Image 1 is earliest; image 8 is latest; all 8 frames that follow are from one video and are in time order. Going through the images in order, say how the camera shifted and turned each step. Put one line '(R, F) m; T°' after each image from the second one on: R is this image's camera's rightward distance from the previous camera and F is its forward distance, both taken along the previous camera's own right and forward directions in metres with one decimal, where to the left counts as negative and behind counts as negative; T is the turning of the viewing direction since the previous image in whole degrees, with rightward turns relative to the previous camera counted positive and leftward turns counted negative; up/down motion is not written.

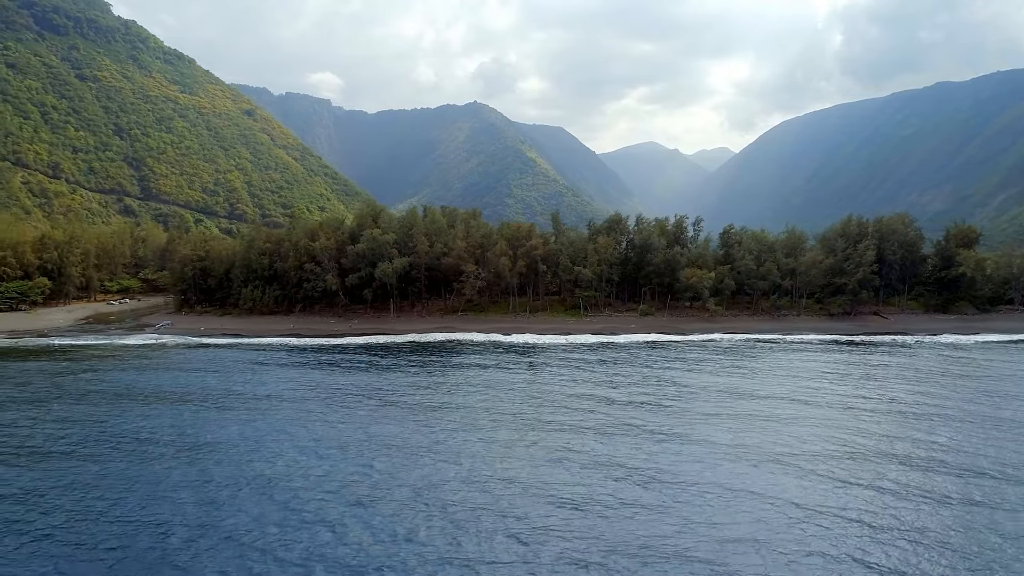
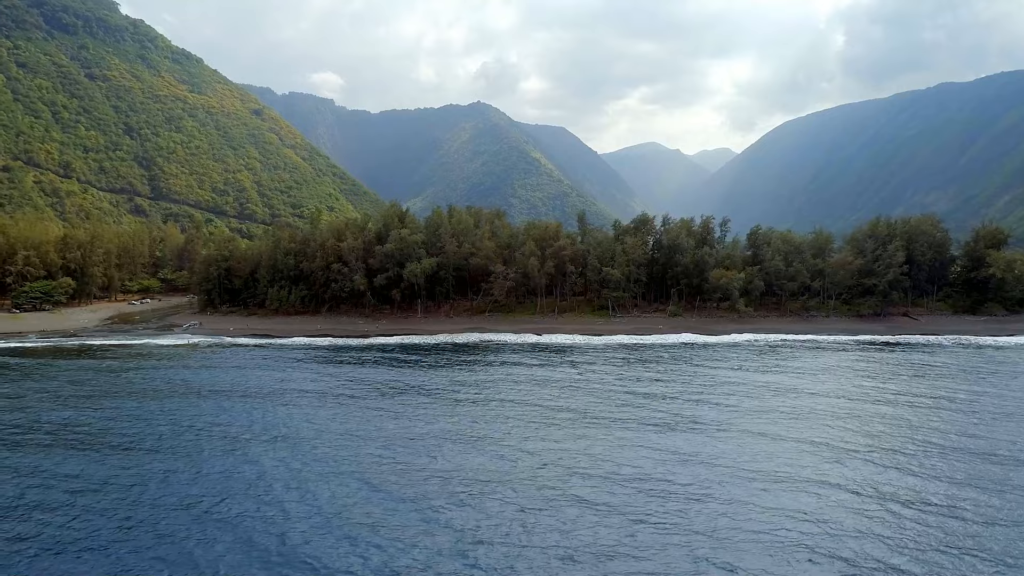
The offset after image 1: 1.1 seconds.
(-2.4, -0.2) m; 0°
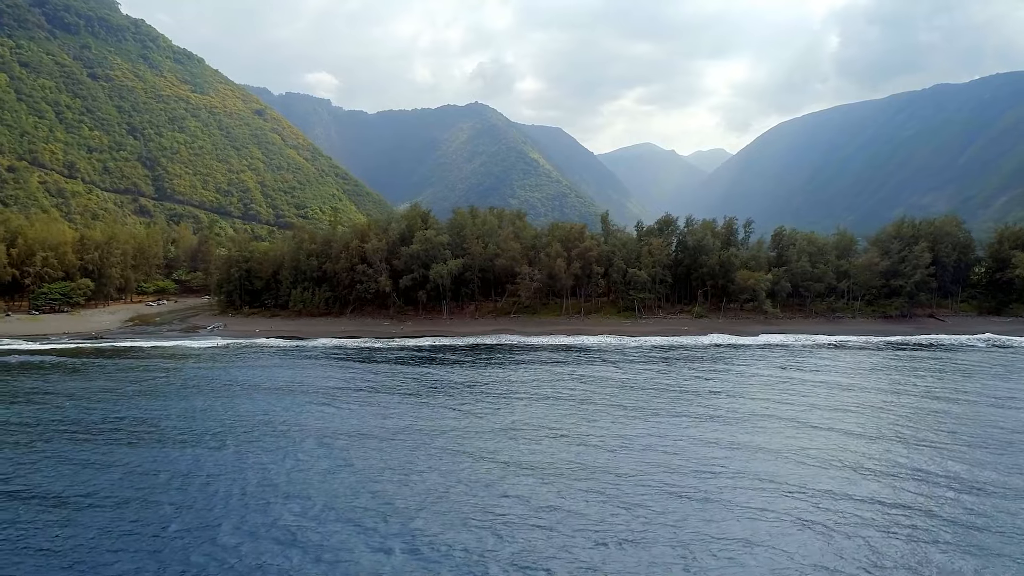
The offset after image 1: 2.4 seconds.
(-2.7, -0.1) m; +1°
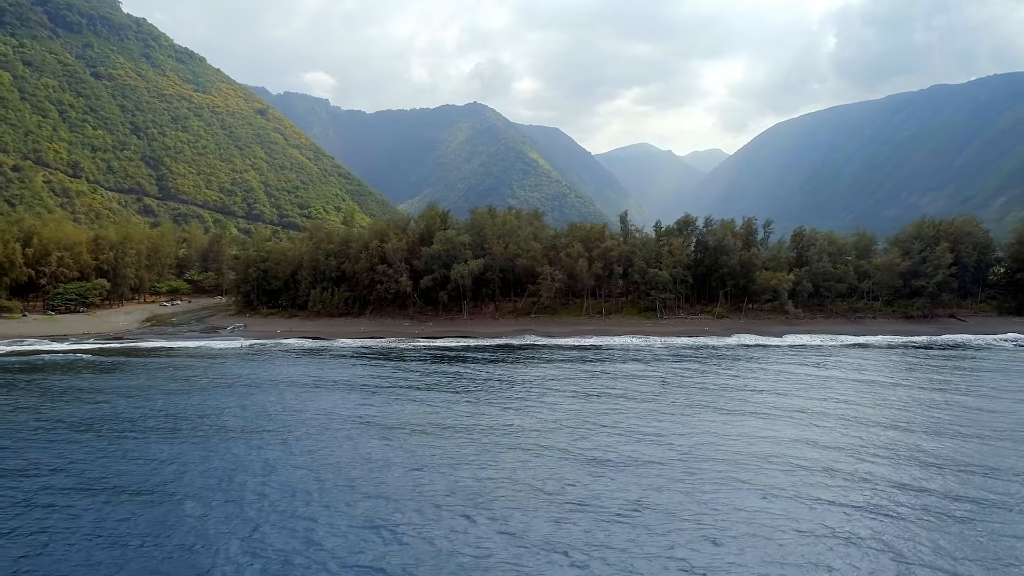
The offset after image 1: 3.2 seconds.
(-2.2, -0.1) m; 0°
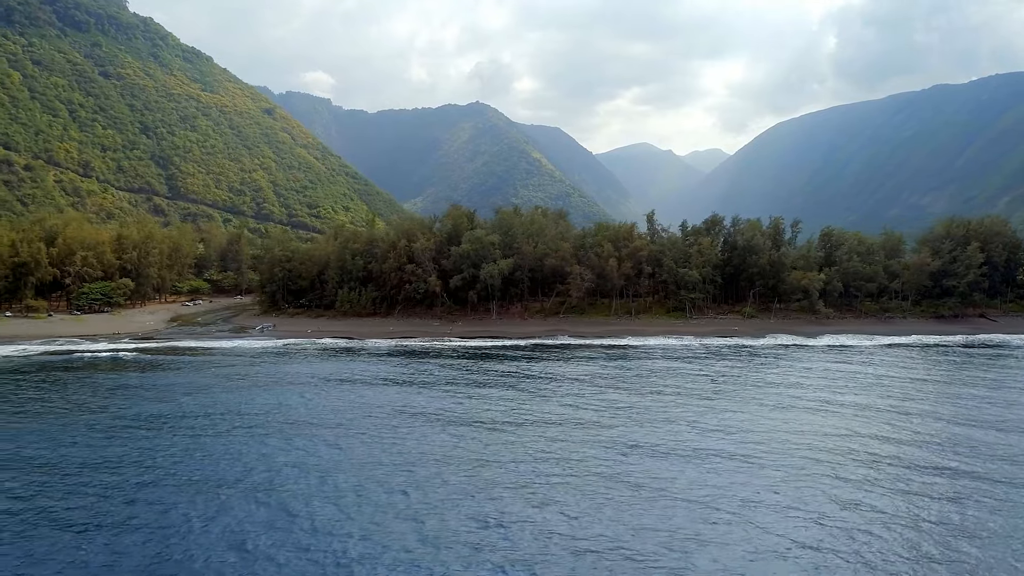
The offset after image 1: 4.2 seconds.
(-2.6, -0.1) m; 0°
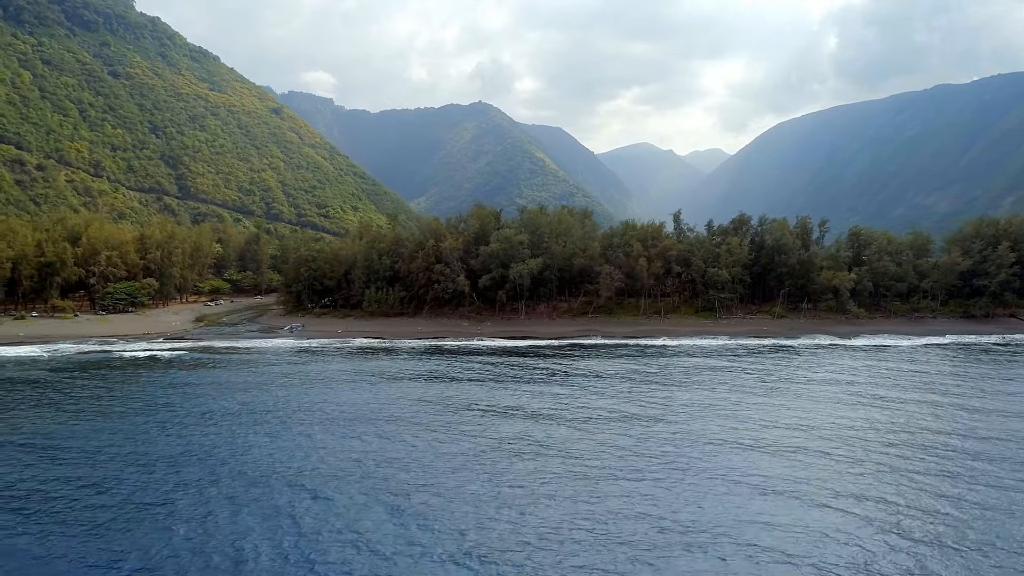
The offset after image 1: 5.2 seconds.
(-2.6, -0.1) m; 0°
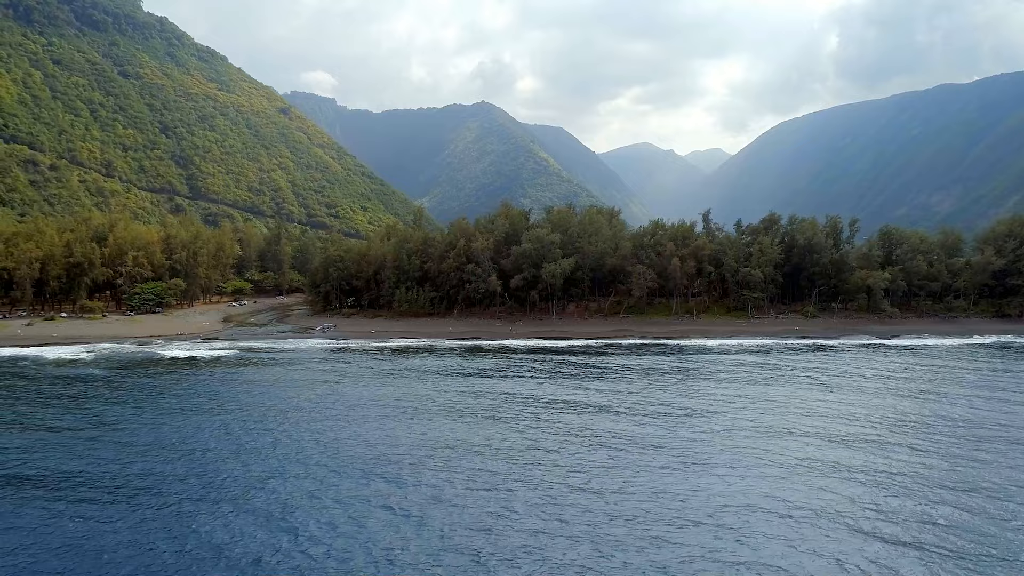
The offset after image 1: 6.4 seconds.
(-2.8, 0.0) m; 0°
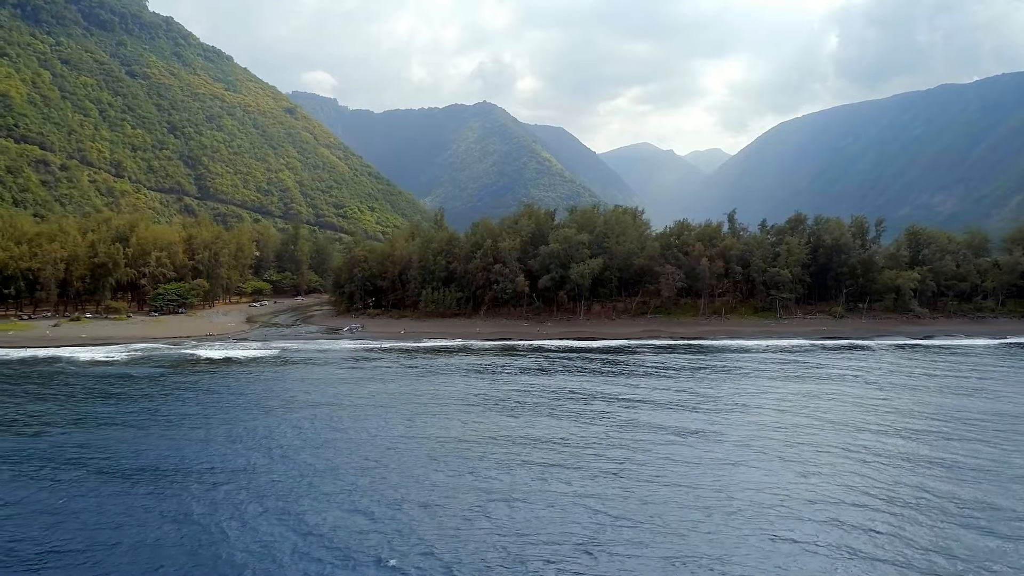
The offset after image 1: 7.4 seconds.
(-2.5, 0.0) m; 0°
